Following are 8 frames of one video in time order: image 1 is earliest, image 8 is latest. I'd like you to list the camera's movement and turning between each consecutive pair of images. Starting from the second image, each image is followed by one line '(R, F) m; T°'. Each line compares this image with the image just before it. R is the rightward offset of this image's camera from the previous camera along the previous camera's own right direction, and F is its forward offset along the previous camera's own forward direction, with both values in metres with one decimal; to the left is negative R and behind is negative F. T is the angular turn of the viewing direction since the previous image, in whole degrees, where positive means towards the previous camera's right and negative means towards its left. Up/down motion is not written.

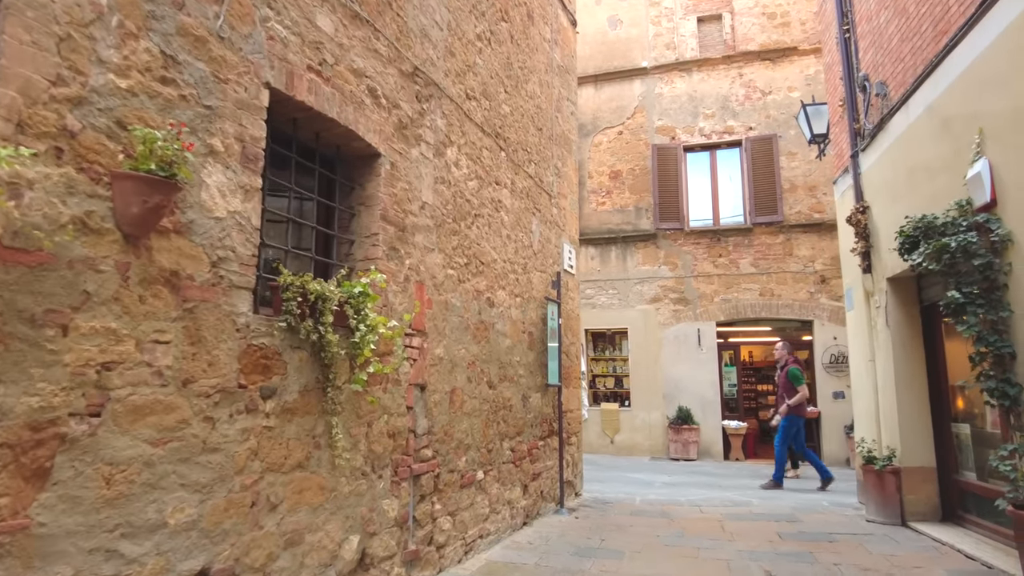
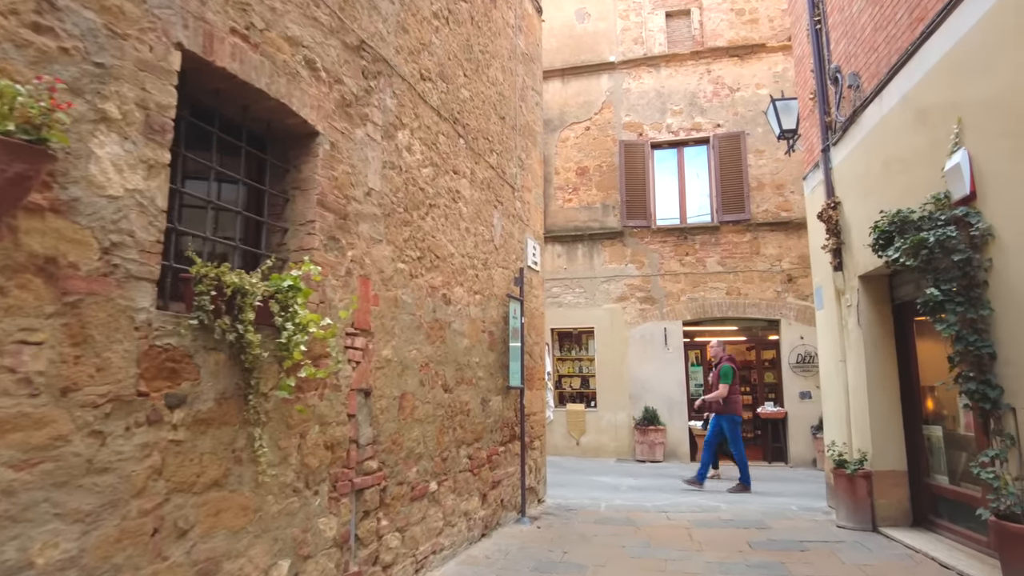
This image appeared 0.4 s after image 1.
(+0.1, +0.4) m; +3°
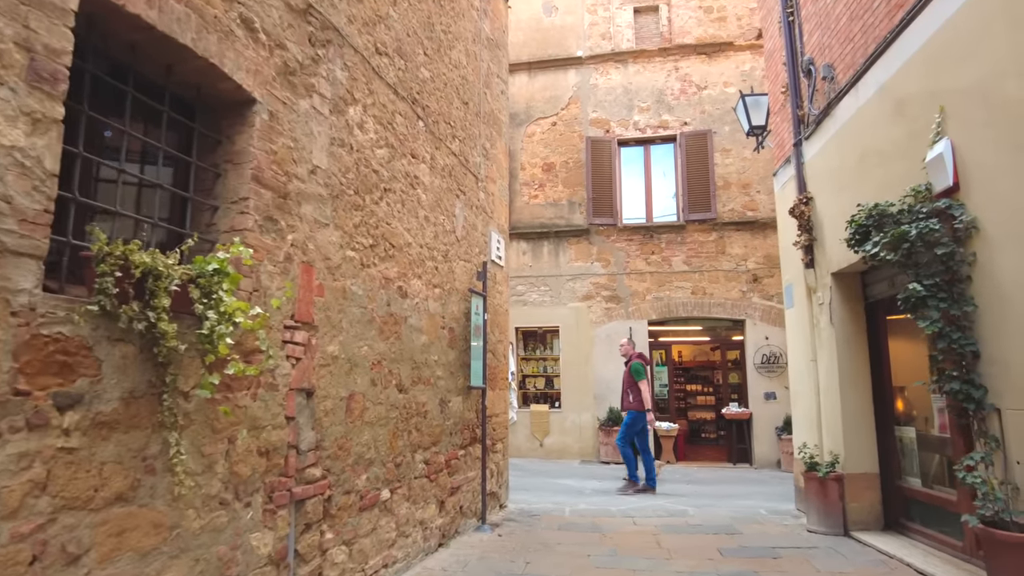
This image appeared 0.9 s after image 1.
(0.0, +0.3) m; +3°
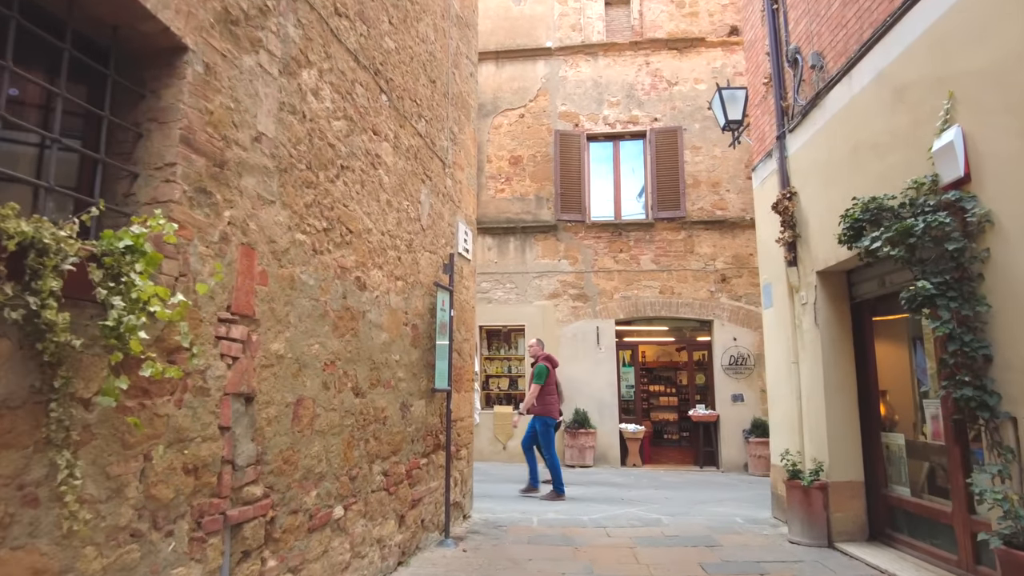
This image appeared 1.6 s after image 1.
(-0.1, +0.4) m; +4°
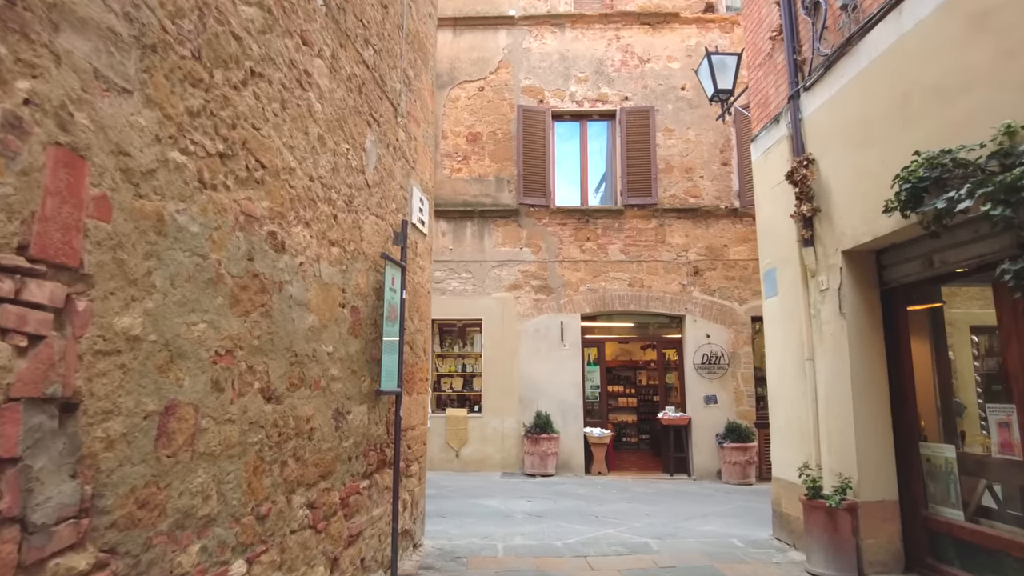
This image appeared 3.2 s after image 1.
(-0.1, +1.1) m; +5°
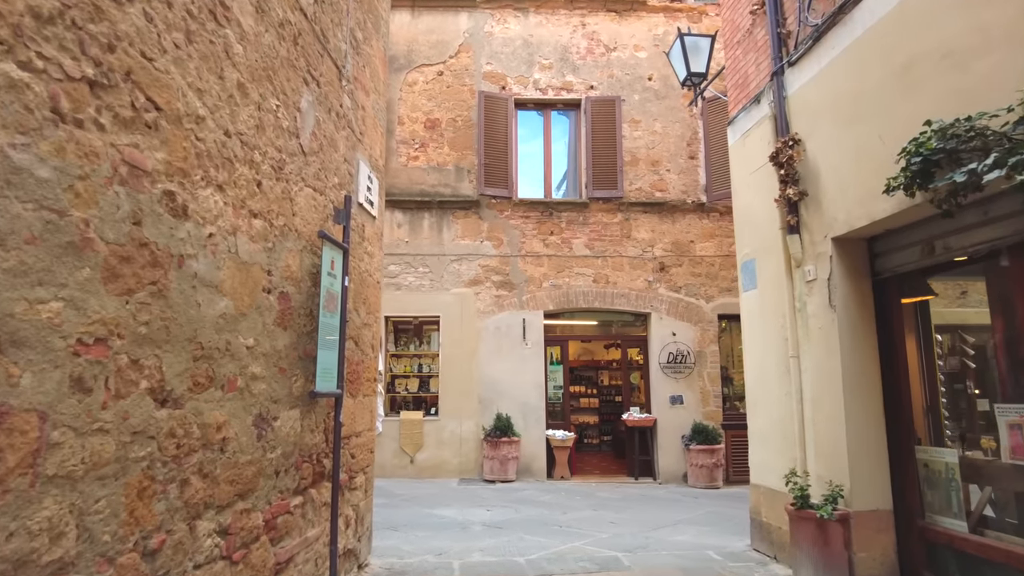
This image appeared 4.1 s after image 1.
(0.0, +0.5) m; +4°
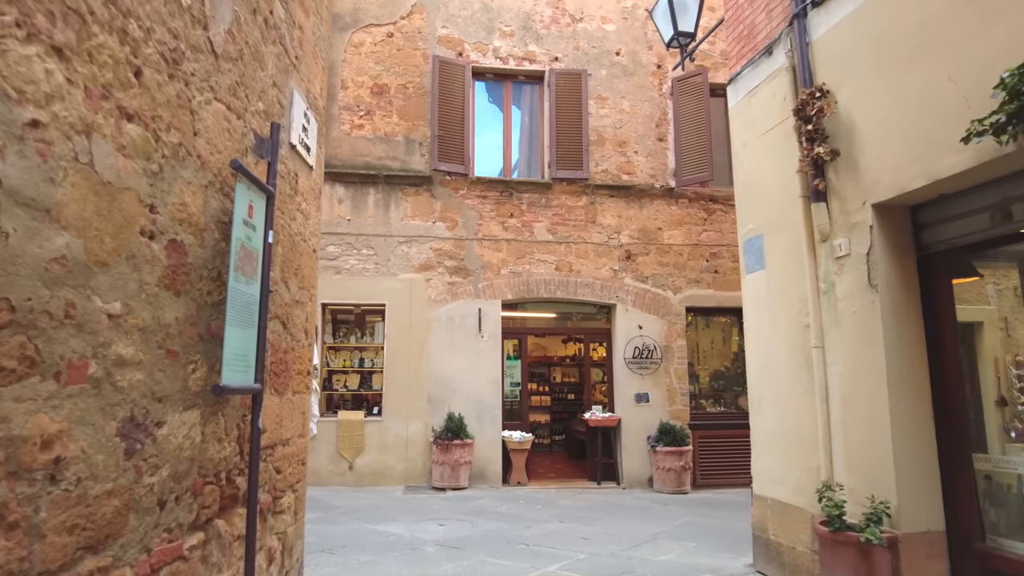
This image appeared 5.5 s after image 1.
(-0.2, +0.9) m; +5°
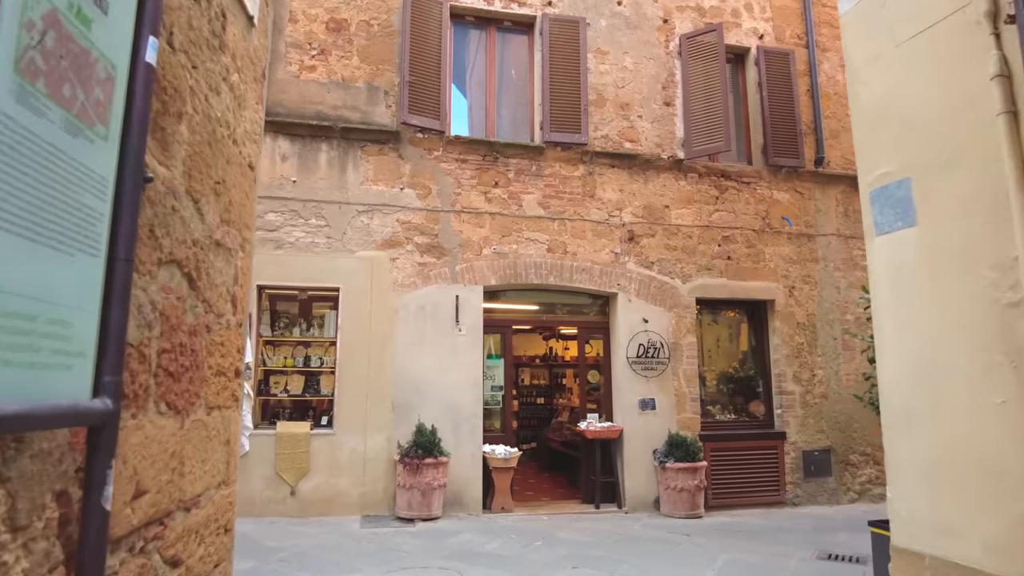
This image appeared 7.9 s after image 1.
(-0.5, +1.6) m; +5°
